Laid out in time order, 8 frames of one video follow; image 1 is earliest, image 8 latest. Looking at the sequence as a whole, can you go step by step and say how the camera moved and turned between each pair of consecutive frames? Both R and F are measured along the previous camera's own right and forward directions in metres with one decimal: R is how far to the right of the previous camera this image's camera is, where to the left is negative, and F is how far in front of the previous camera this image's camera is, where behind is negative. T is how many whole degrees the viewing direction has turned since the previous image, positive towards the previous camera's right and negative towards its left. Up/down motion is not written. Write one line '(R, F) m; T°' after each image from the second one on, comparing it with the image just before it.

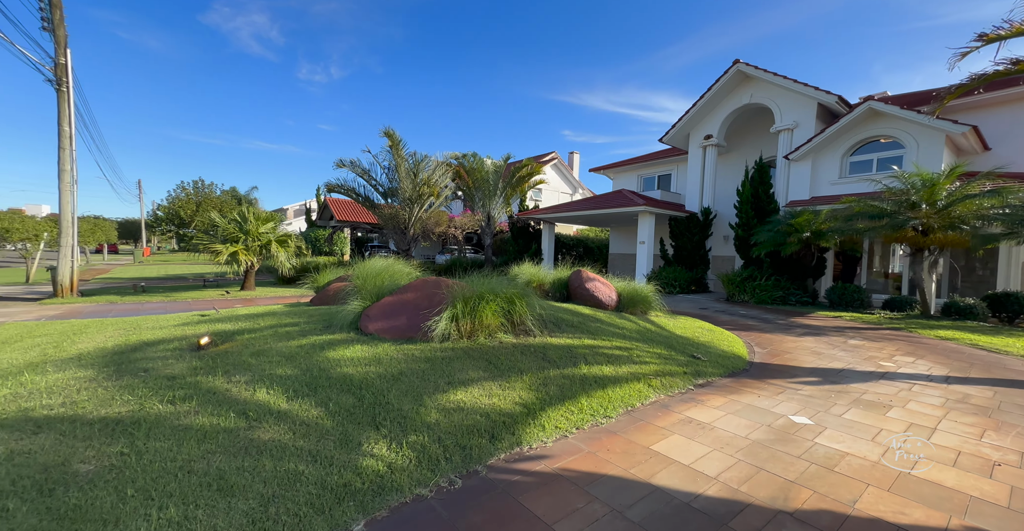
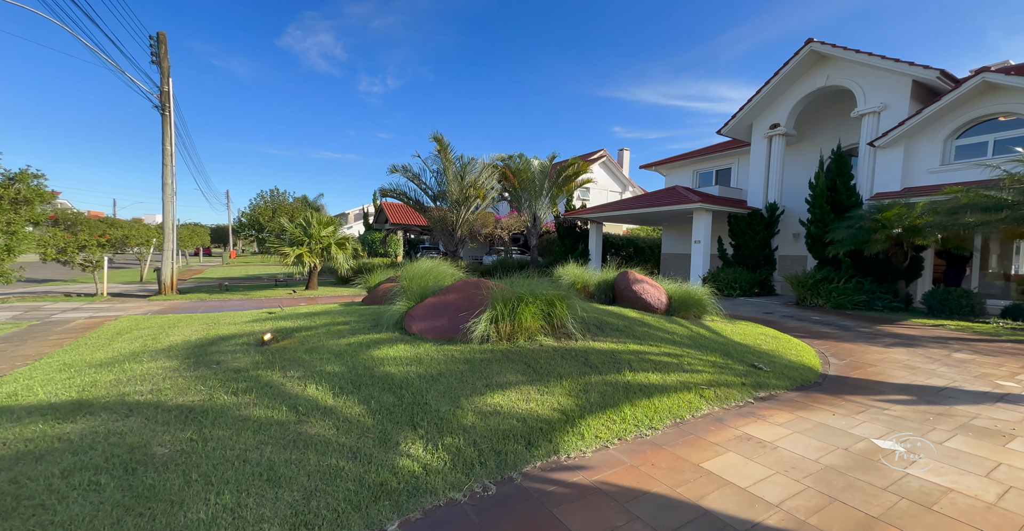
(+0.1, +0.1) m; -8°
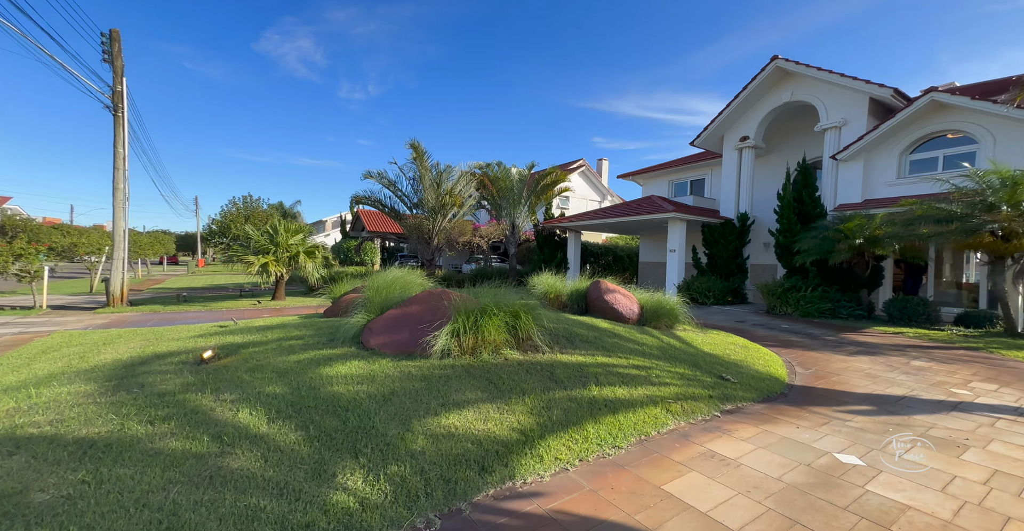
(+0.1, +0.1) m; +3°
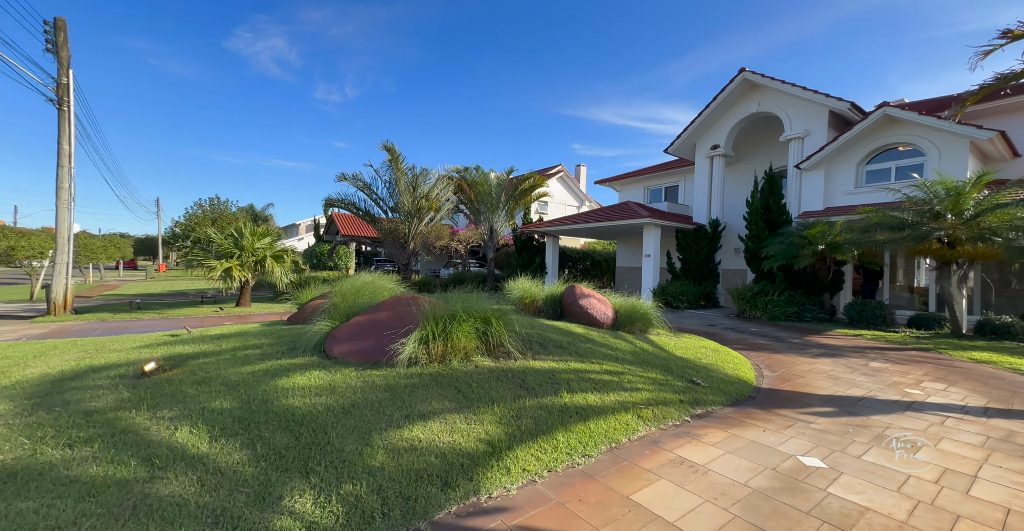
(+0.1, +0.1) m; +3°
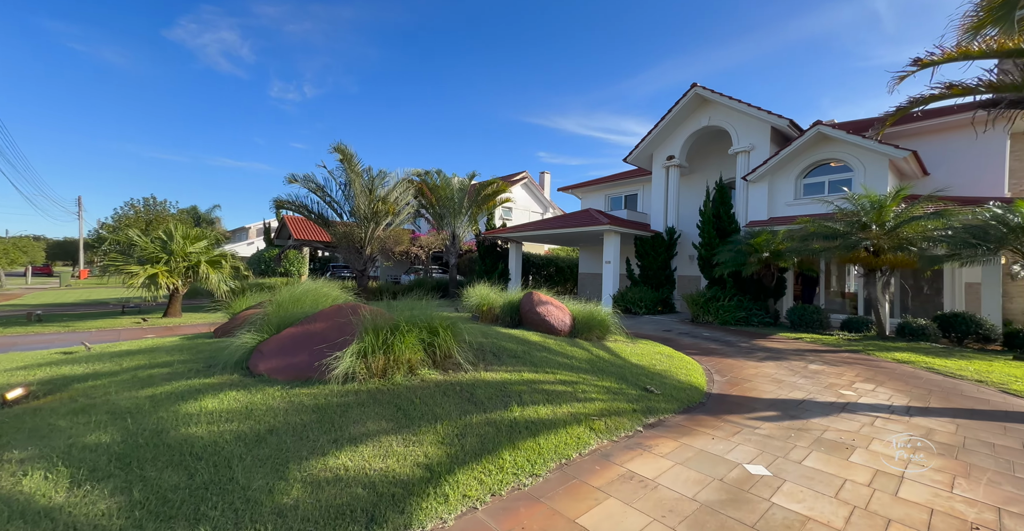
(+0.1, +0.2) m; +5°
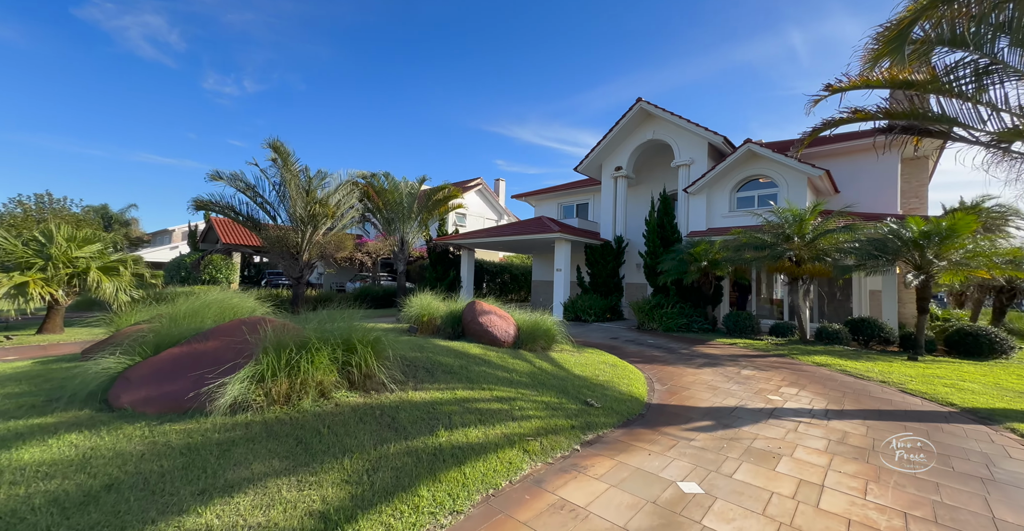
(+0.2, +0.3) m; +7°
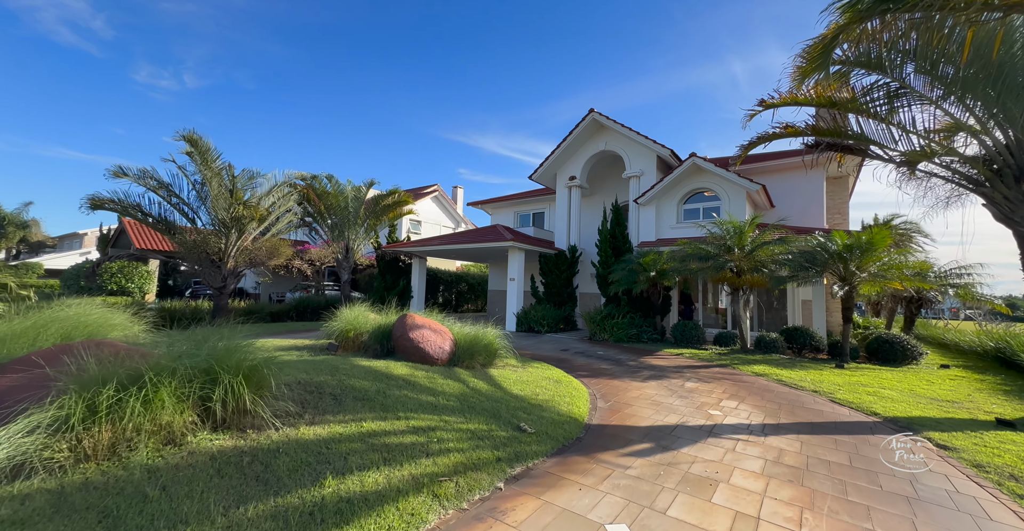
(+0.4, +0.4) m; +6°
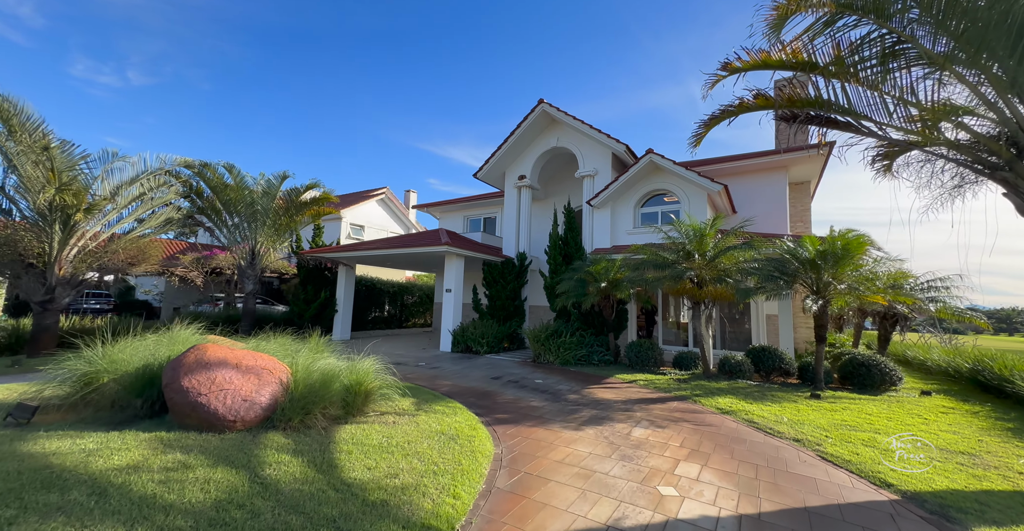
(+1.2, +2.3) m; +4°
